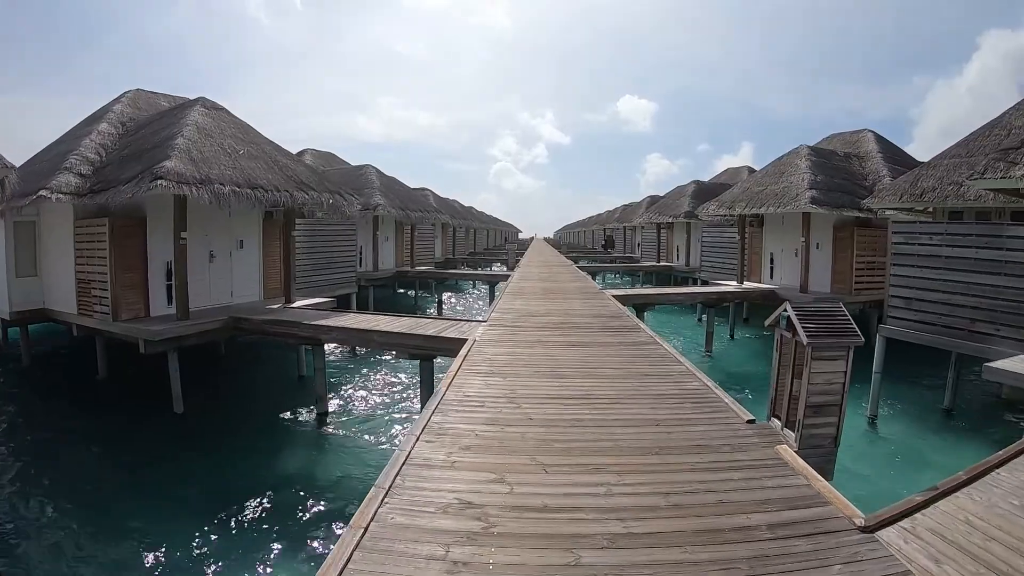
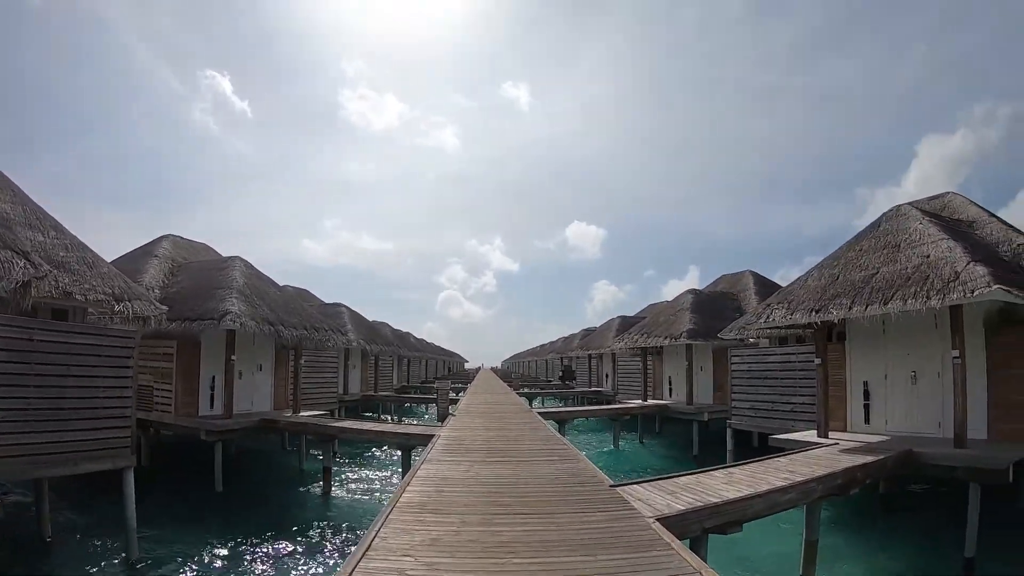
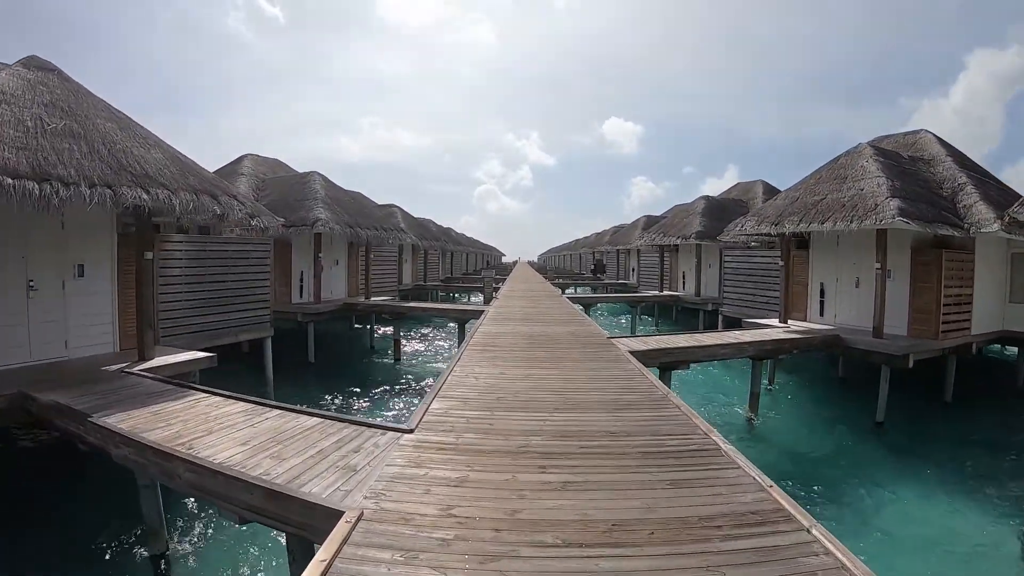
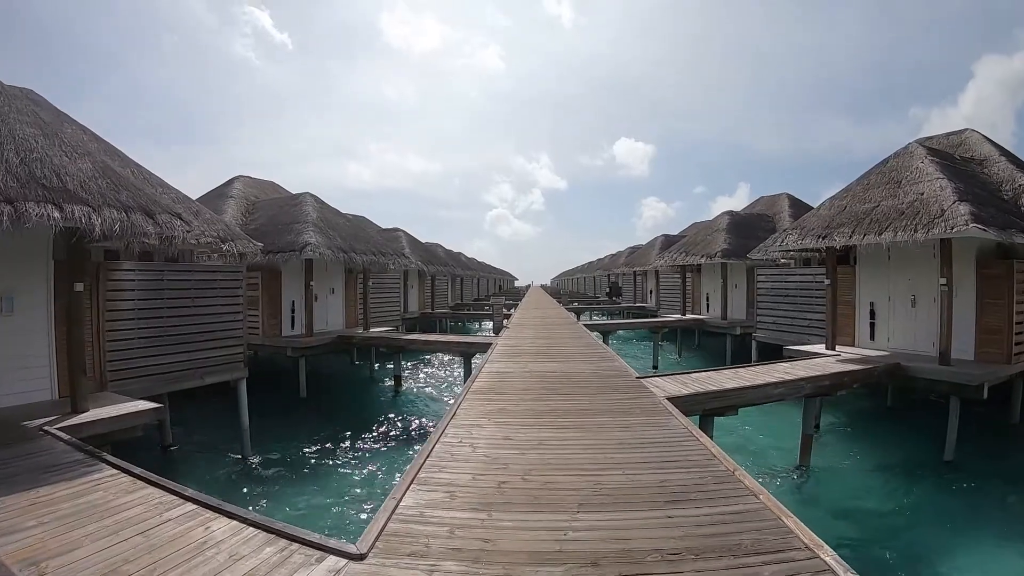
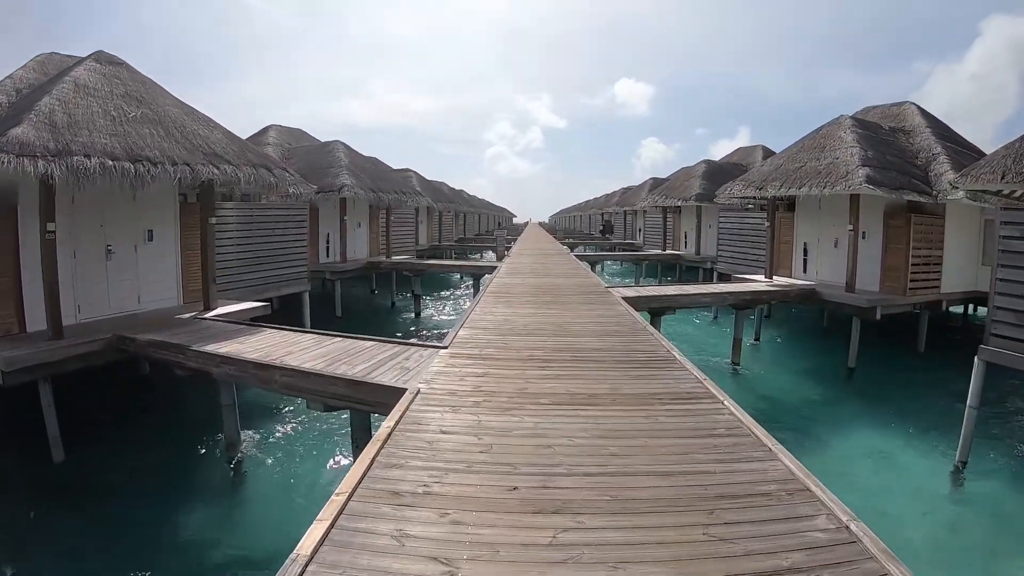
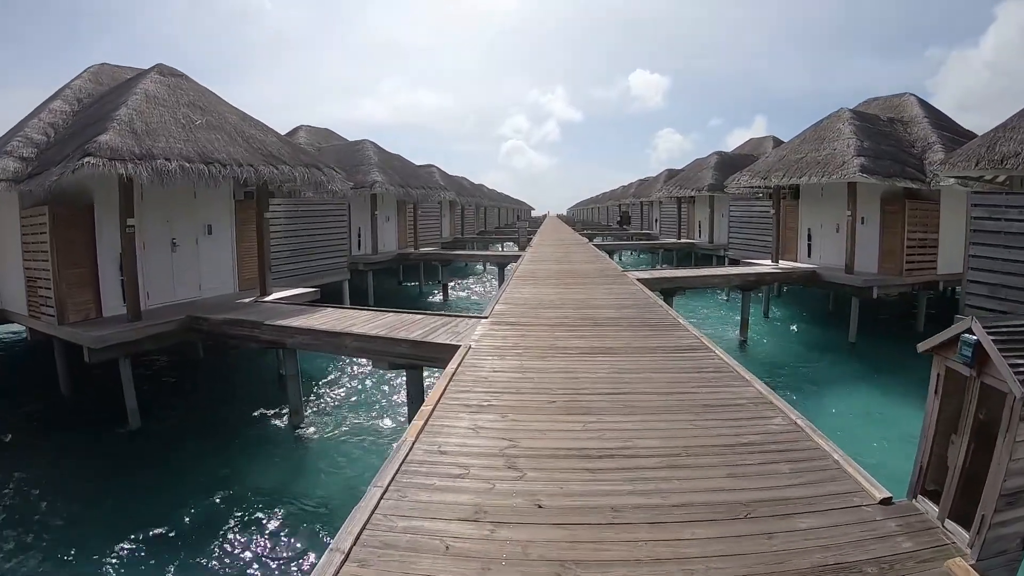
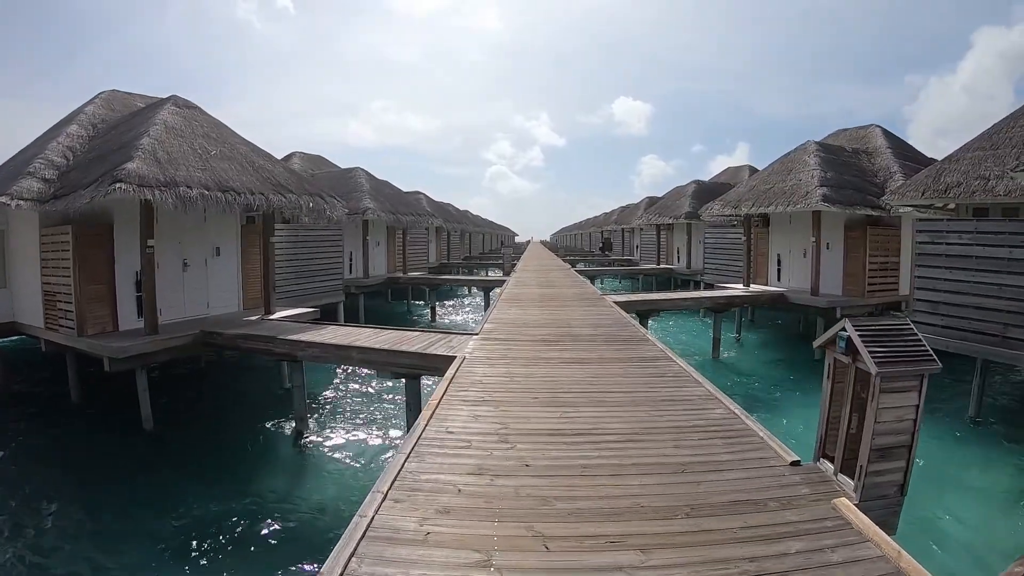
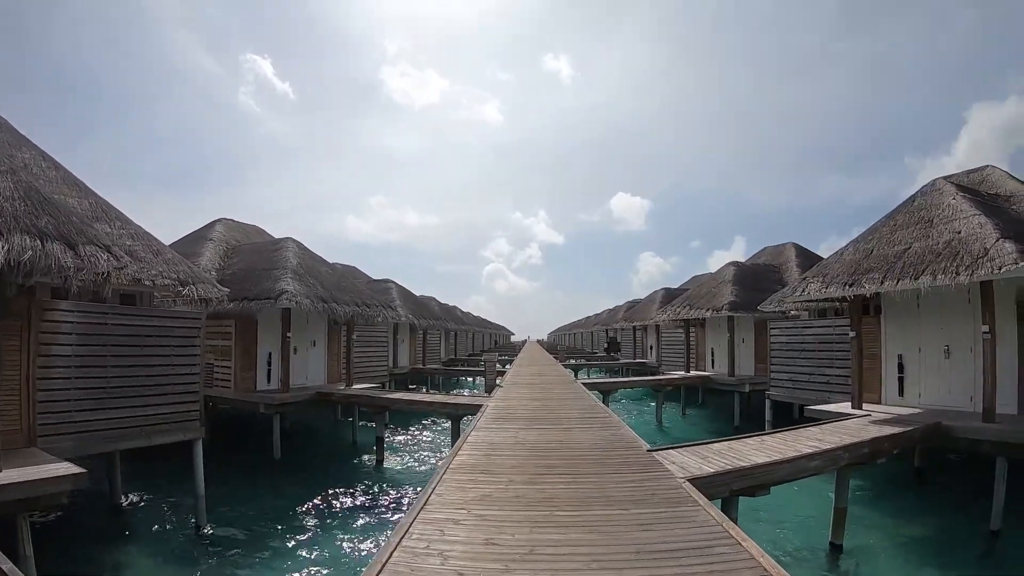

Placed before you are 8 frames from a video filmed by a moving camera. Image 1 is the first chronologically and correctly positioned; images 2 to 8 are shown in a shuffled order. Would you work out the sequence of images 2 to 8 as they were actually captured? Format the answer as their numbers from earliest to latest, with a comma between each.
7, 6, 5, 3, 4, 8, 2
